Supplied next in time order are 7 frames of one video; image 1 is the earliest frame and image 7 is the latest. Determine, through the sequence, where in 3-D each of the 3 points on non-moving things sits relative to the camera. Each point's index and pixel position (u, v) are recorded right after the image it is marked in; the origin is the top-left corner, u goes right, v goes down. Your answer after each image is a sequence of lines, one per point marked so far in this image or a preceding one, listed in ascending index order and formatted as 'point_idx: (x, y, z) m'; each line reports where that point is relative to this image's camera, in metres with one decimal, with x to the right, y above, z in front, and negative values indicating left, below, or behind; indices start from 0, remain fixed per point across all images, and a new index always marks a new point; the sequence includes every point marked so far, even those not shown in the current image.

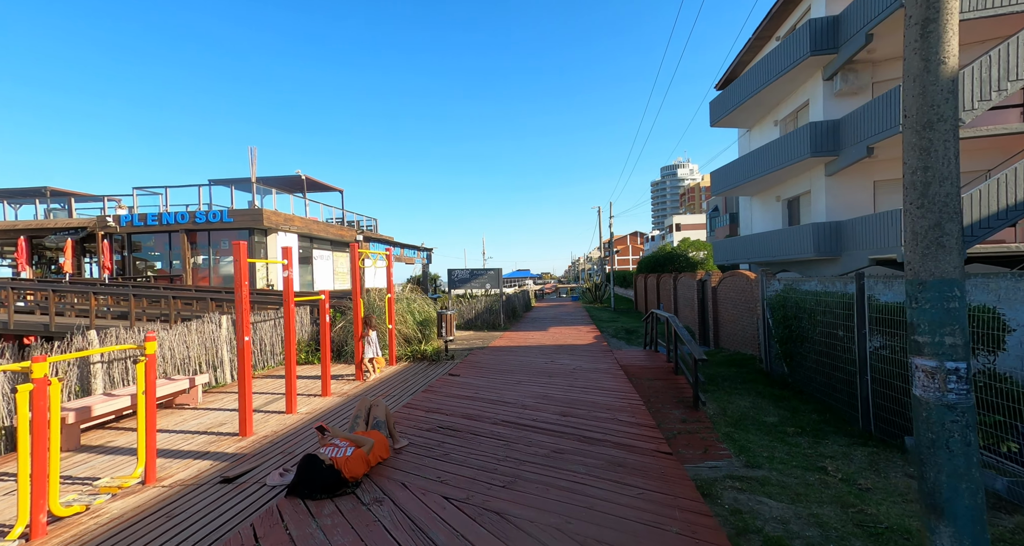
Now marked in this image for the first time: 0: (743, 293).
0: (+5.2, -0.4, +8.8) m
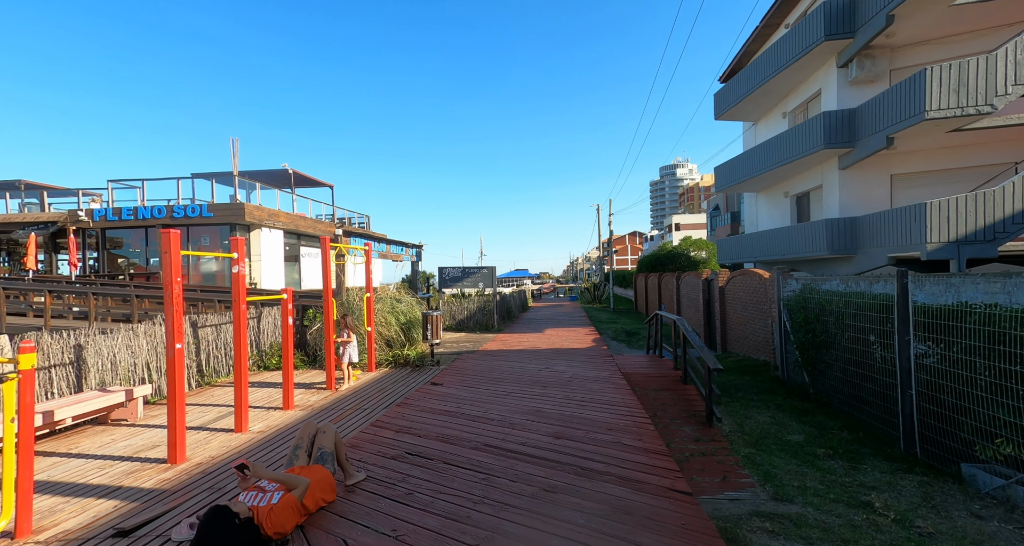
0: (+5.0, -0.4, +8.1) m
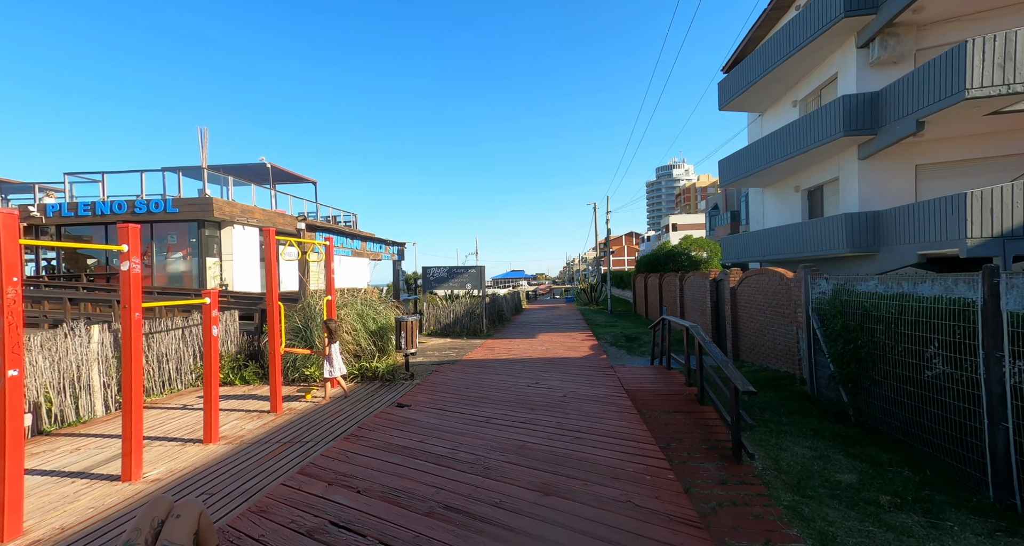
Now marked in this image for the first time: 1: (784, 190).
0: (+4.8, -0.4, +7.2) m
1: (+9.6, +2.9, +13.9) m
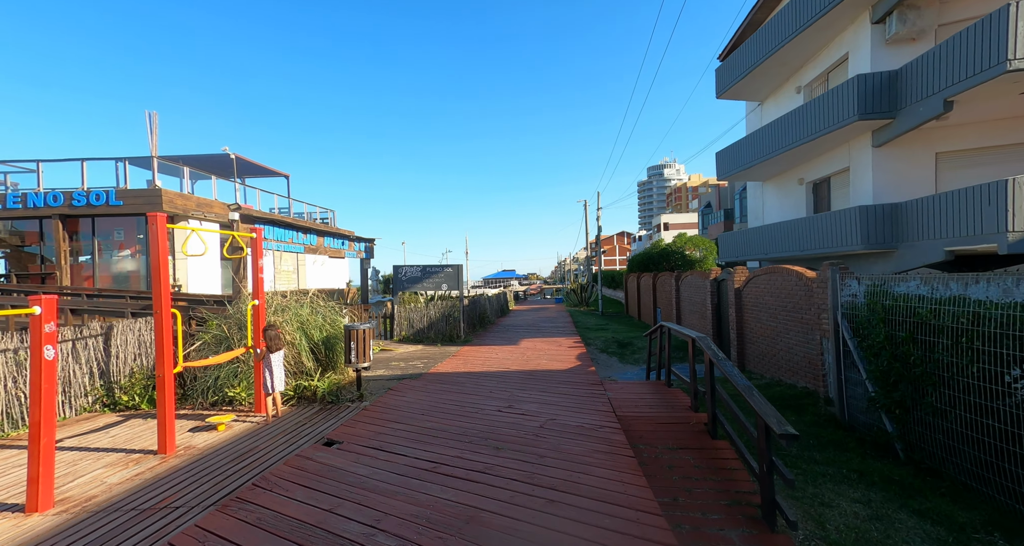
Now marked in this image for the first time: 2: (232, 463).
0: (+4.3, -0.4, +6.1) m
1: (+9.0, +3.0, +13.0) m
2: (-2.6, -1.8, +3.7) m
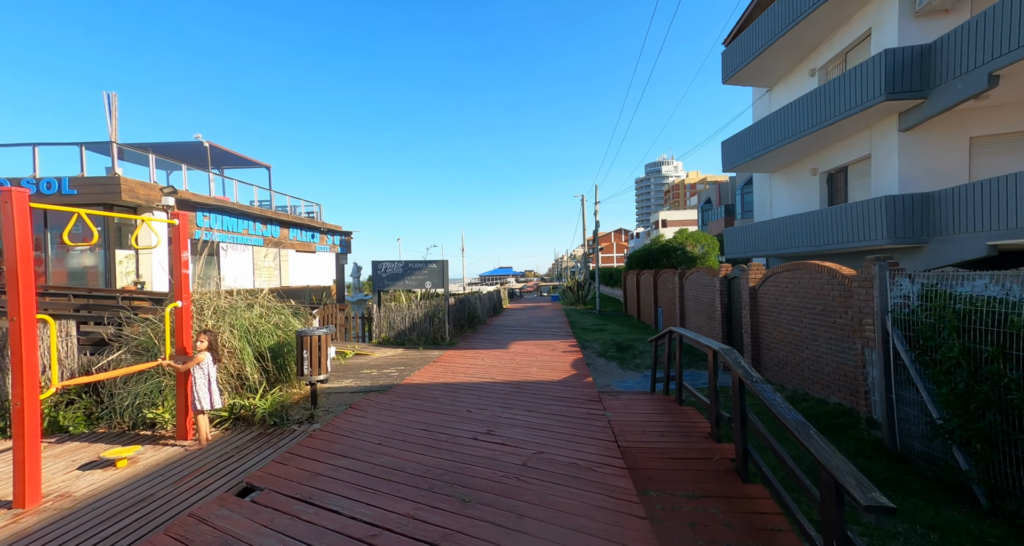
0: (+4.1, -0.3, +5.3) m
1: (+8.7, +3.0, +12.1) m
2: (-2.8, -1.7, +2.8) m
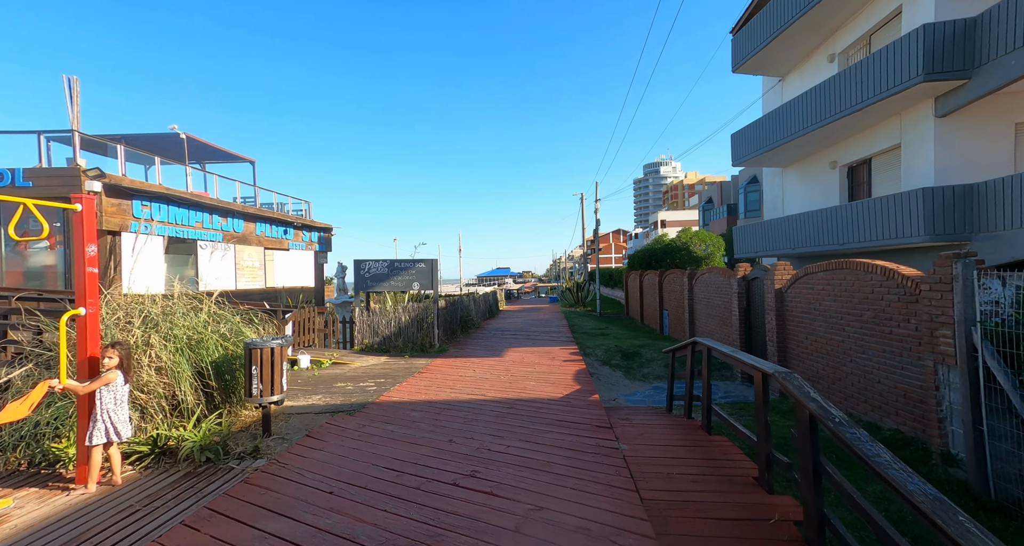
0: (+4.0, -0.3, +4.4) m
1: (+8.6, +3.0, +11.3) m
2: (-2.9, -1.7, +1.9) m
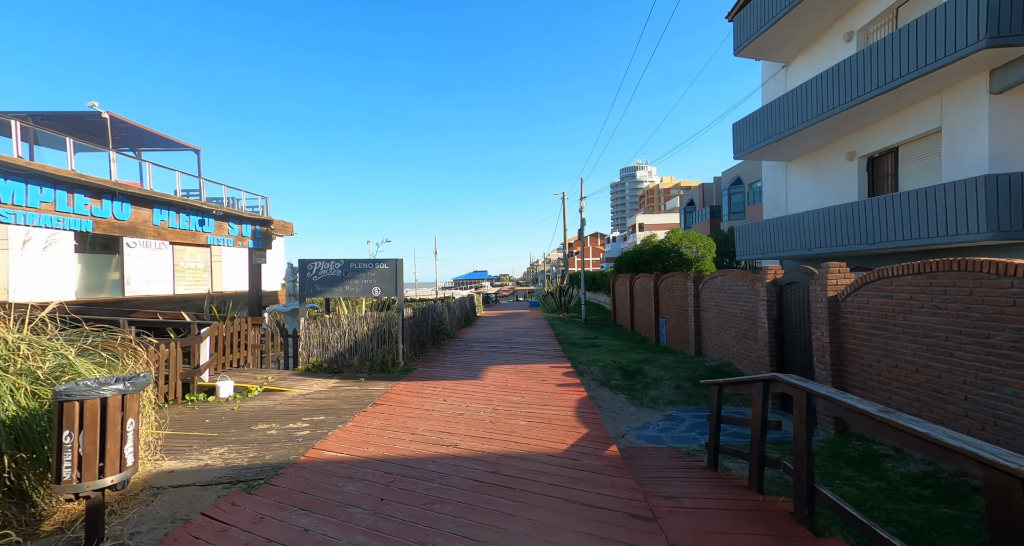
0: (+3.9, -0.4, +3.1) m
1: (+8.1, +2.9, +10.3) m
2: (-2.9, -1.7, +0.2) m
